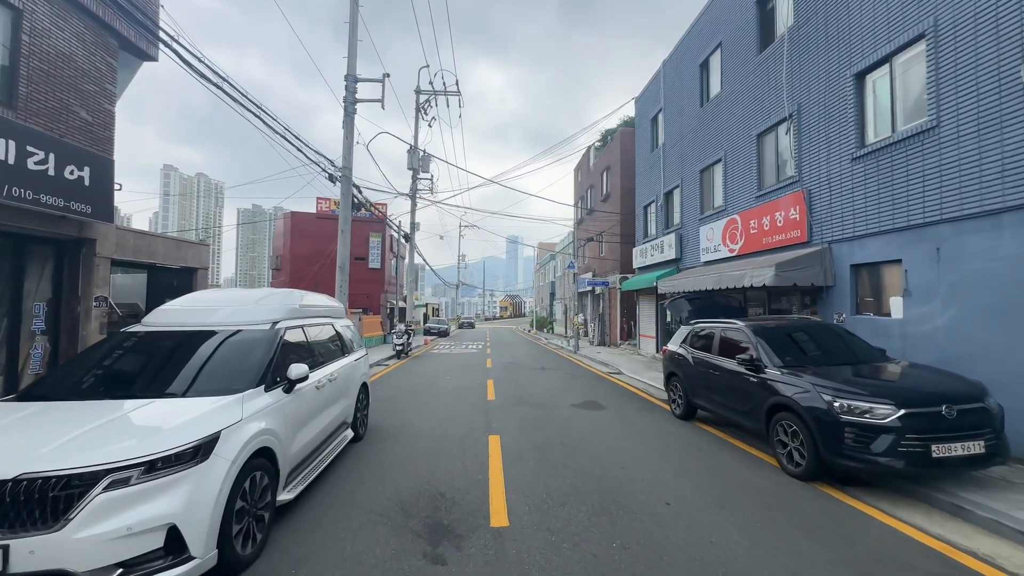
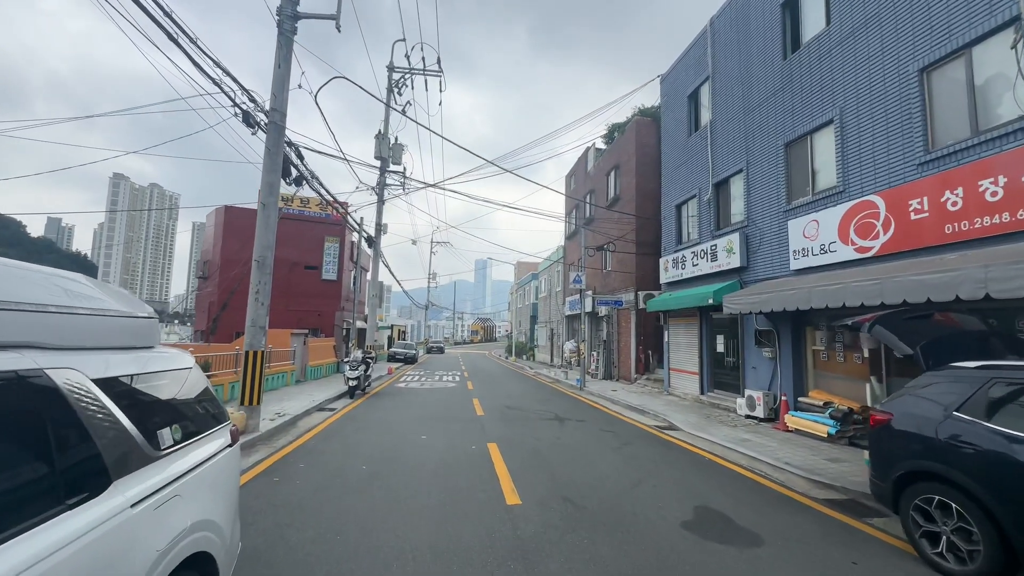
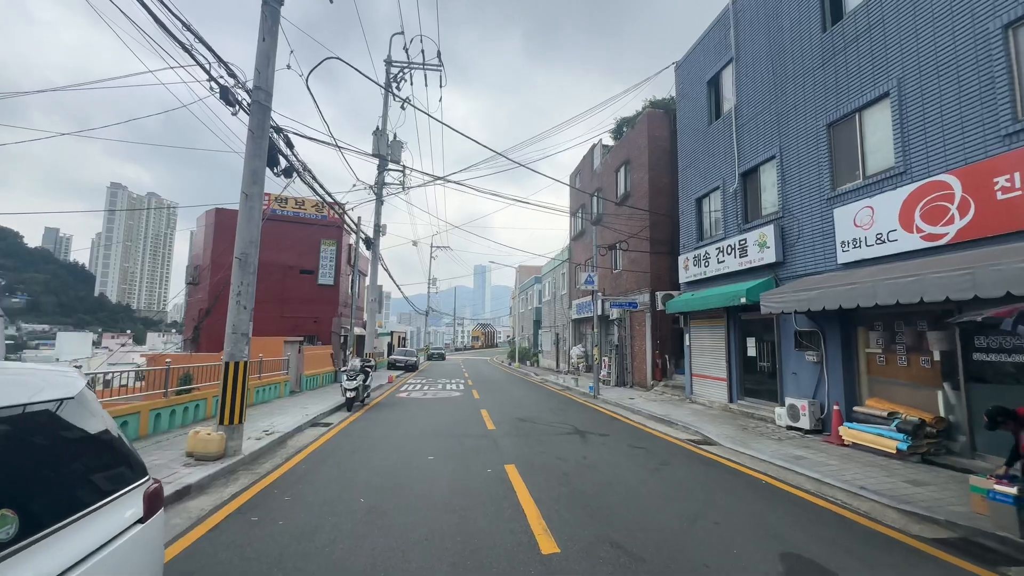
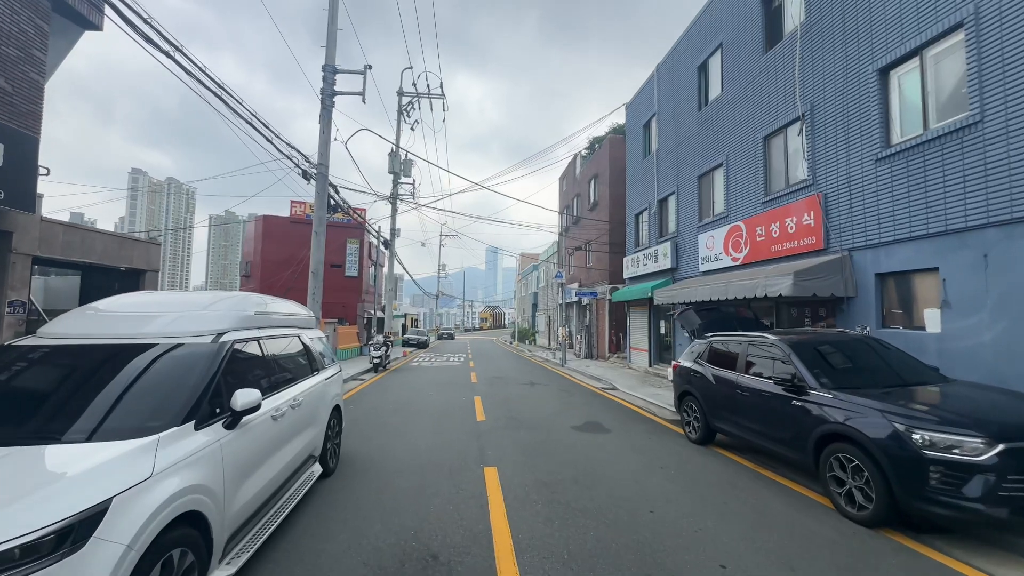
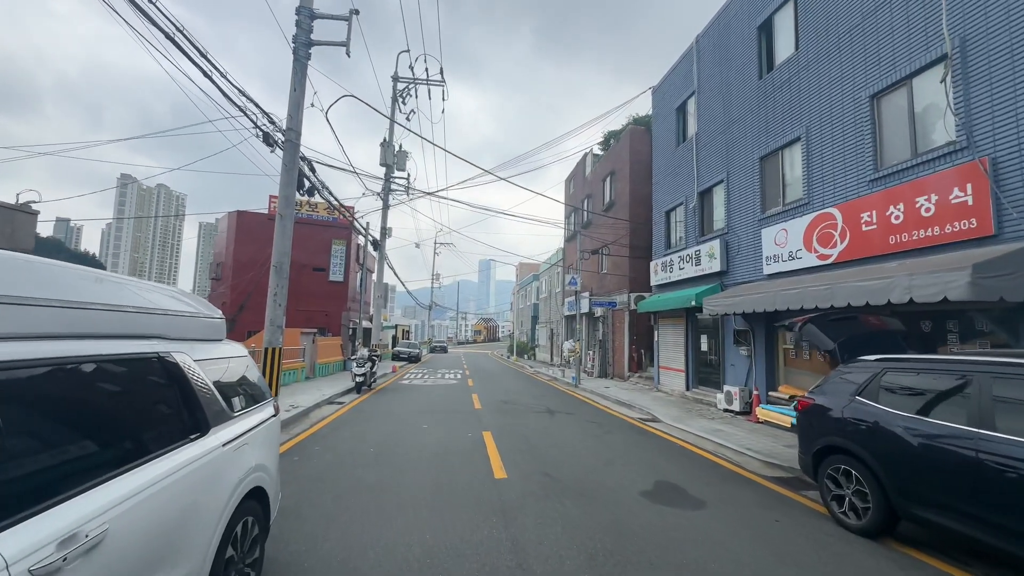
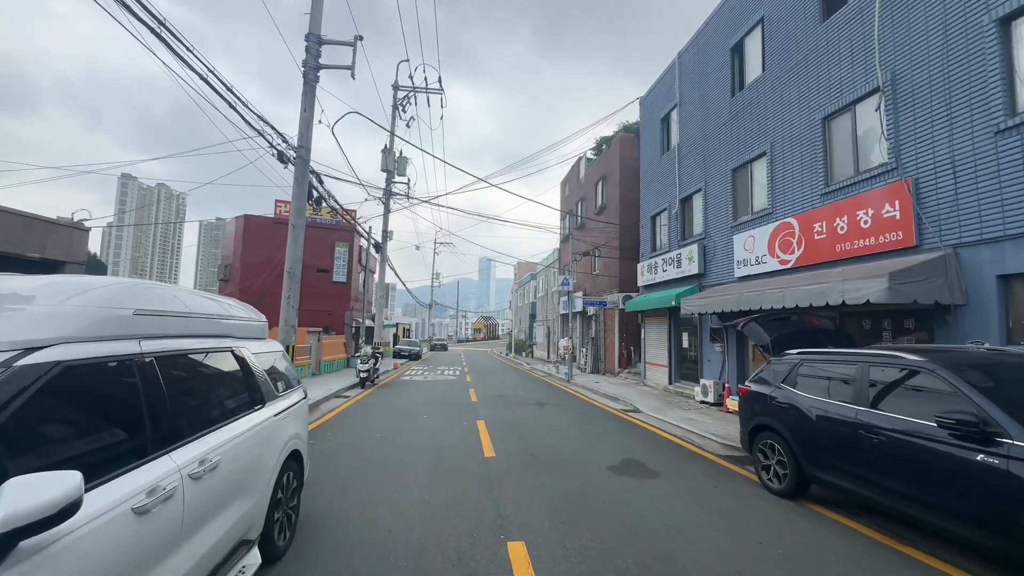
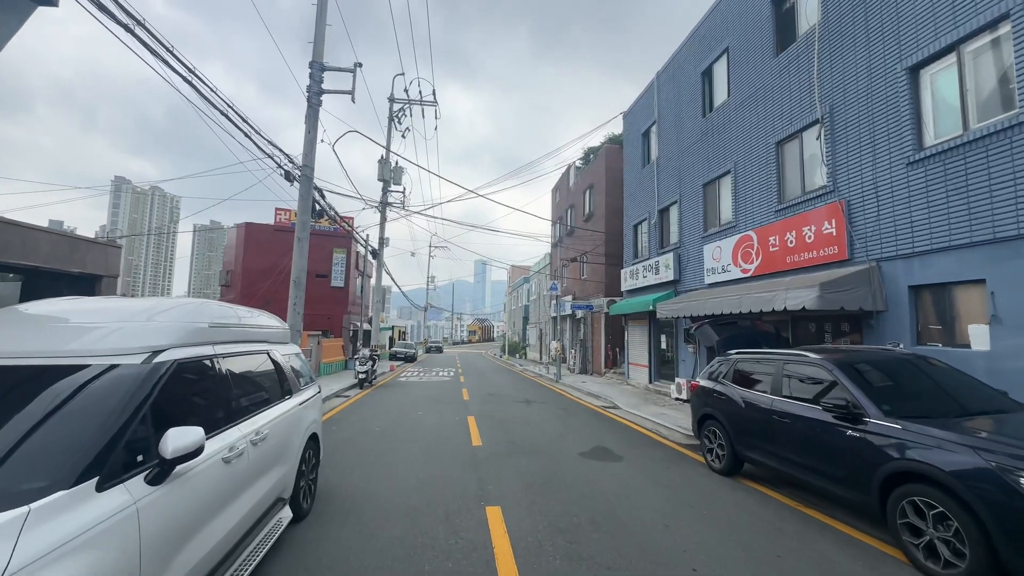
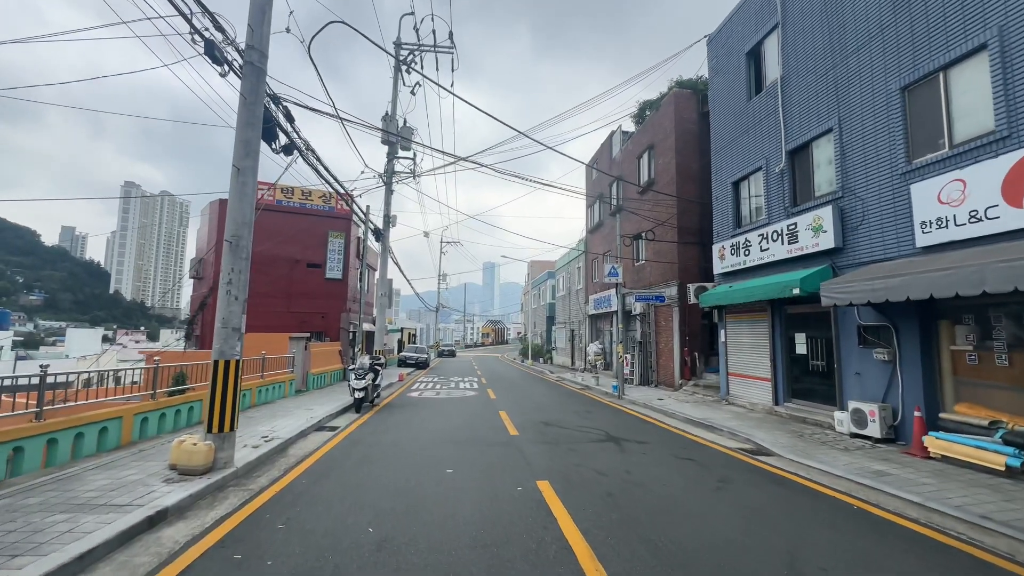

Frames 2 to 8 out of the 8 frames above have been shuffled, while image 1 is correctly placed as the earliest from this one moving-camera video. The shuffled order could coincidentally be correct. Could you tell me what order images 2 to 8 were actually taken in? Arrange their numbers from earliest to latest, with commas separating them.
4, 7, 6, 5, 2, 3, 8
